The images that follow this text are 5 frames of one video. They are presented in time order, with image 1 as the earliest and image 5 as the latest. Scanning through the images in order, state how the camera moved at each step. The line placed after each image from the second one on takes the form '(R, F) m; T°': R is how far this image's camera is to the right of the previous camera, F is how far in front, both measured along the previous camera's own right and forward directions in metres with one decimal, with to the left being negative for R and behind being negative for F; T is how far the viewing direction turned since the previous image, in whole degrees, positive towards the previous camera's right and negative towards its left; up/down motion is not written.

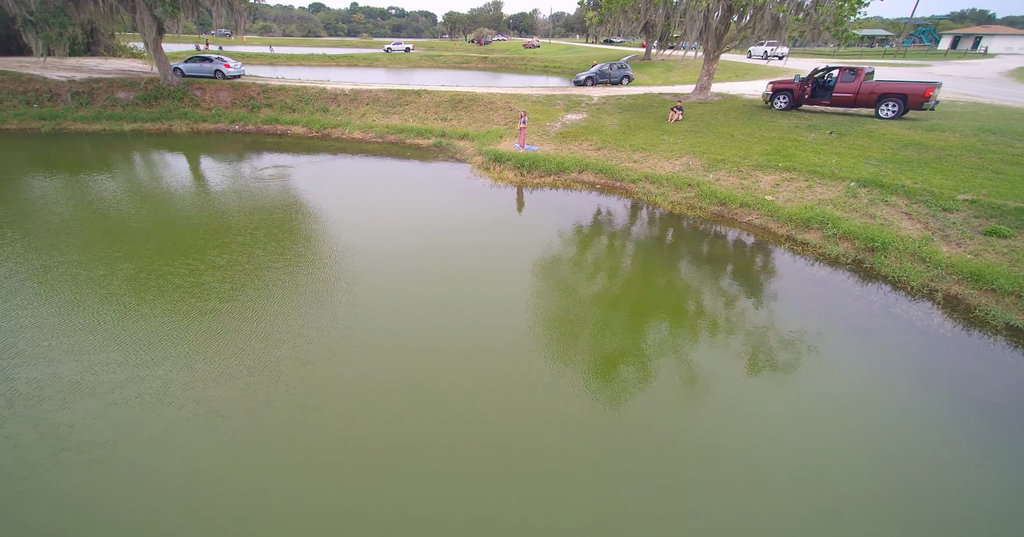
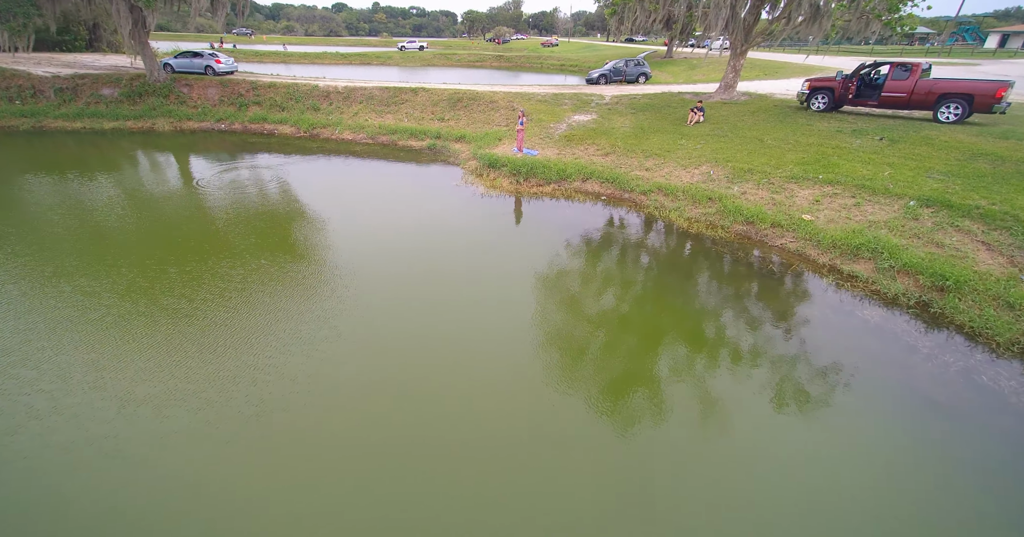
(+0.7, +1.7) m; -2°
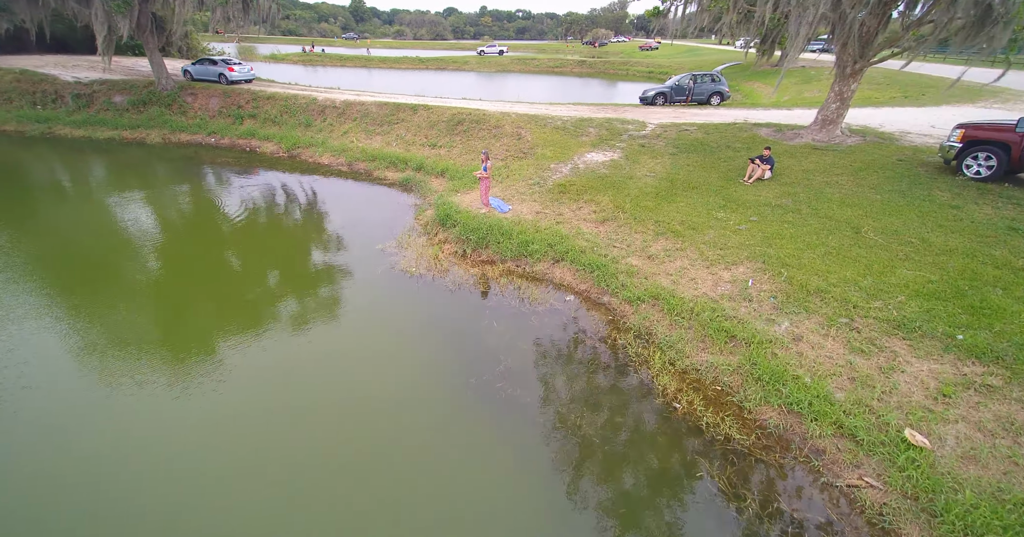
(+3.0, +4.3) m; -11°
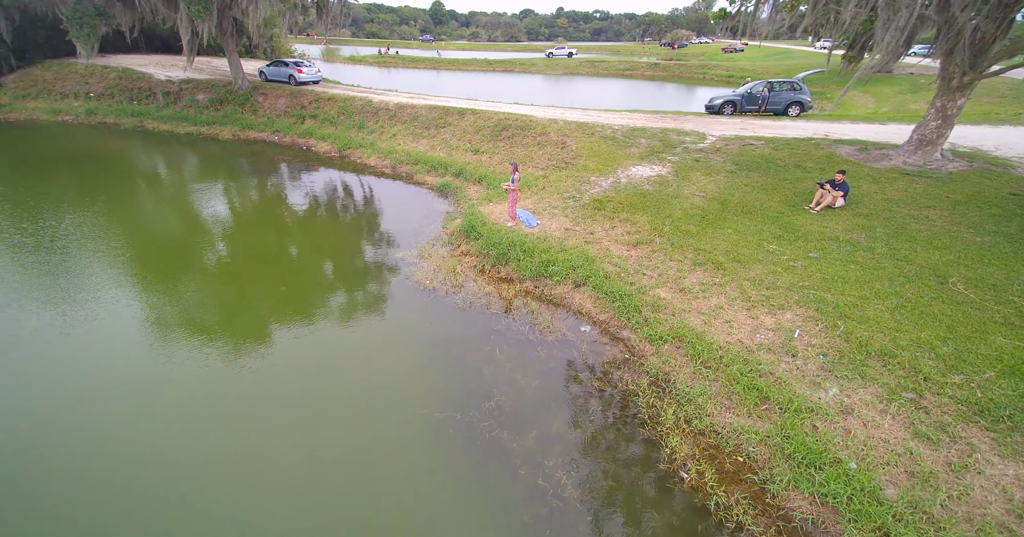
(+0.8, +0.6) m; -8°
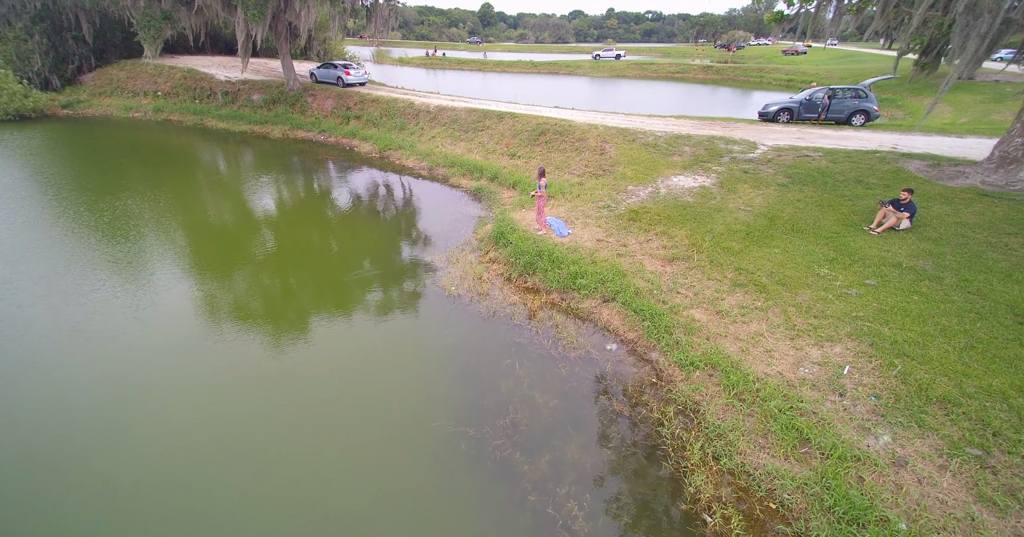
(+0.2, +0.2) m; -5°
